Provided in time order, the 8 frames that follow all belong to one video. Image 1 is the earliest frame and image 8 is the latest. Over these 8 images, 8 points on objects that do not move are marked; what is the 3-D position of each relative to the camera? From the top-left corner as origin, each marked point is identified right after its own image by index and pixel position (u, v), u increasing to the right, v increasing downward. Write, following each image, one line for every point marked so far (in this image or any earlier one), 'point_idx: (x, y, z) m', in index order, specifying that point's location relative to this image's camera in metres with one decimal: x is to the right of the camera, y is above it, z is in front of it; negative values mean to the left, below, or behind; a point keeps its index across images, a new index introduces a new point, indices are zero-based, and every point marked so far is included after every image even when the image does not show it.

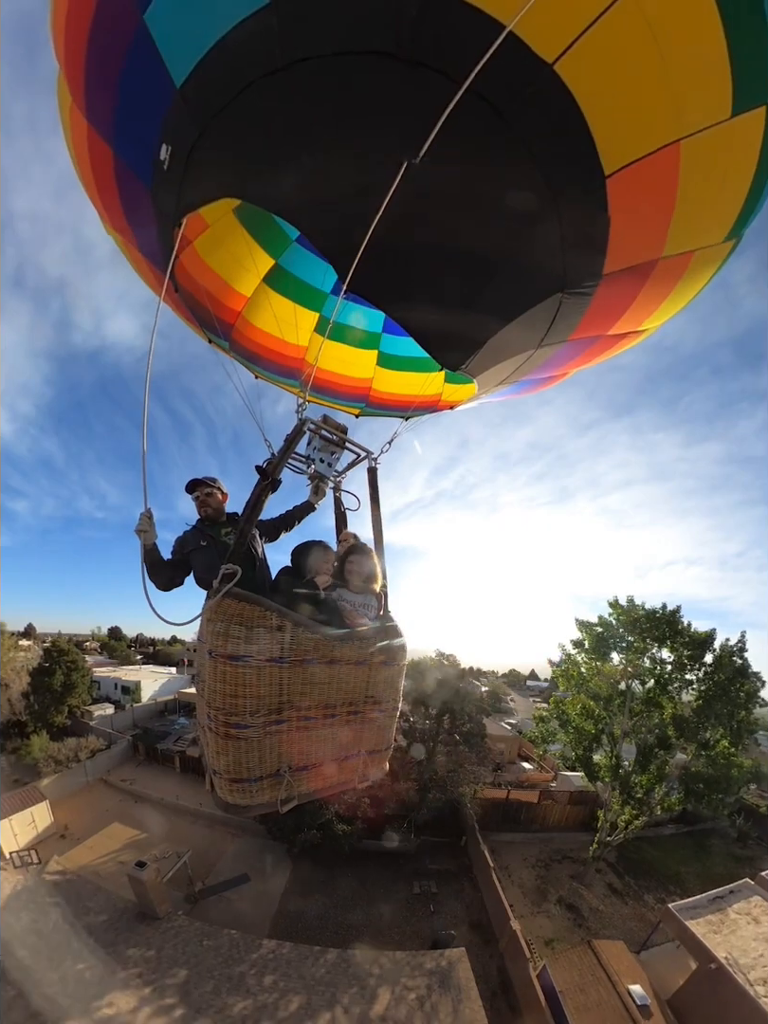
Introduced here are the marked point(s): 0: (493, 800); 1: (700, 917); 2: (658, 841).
0: (+2.3, -6.0, +11.6) m
1: (+4.2, -5.3, +7.4) m
2: (+6.2, -7.3, +12.5) m
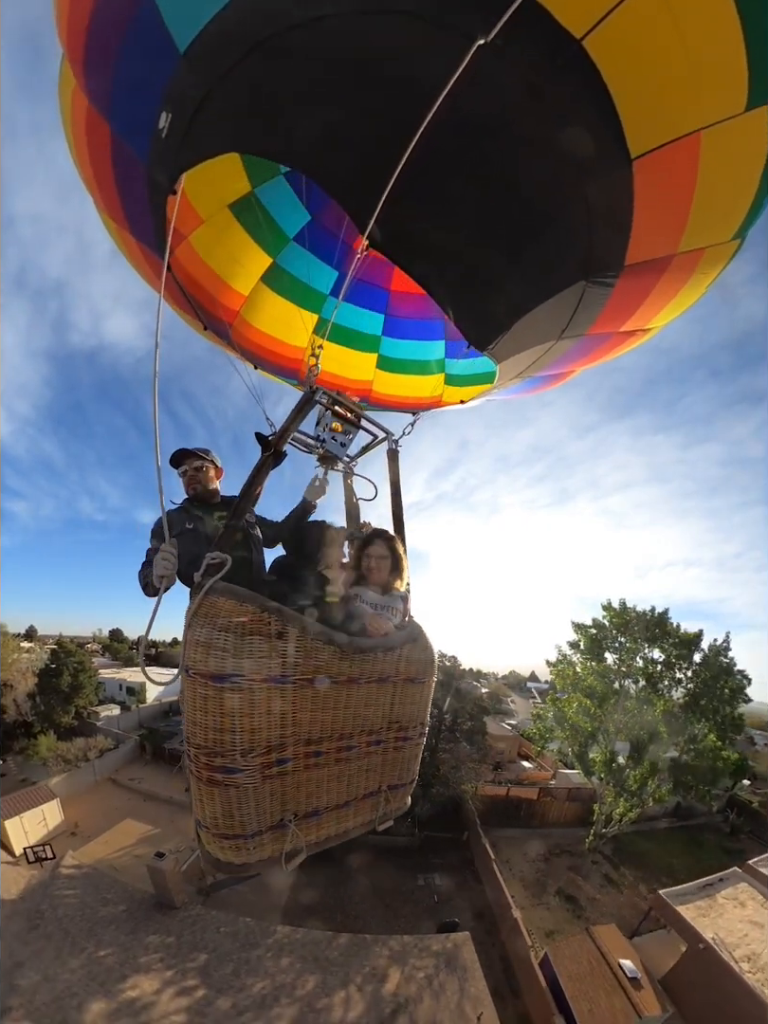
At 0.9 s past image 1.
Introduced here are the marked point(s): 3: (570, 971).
0: (+2.4, -6.0, +11.8) m
1: (+4.2, -5.4, +7.6) m
2: (+6.2, -7.4, +12.7) m
3: (+2.2, -5.3, +6.5) m
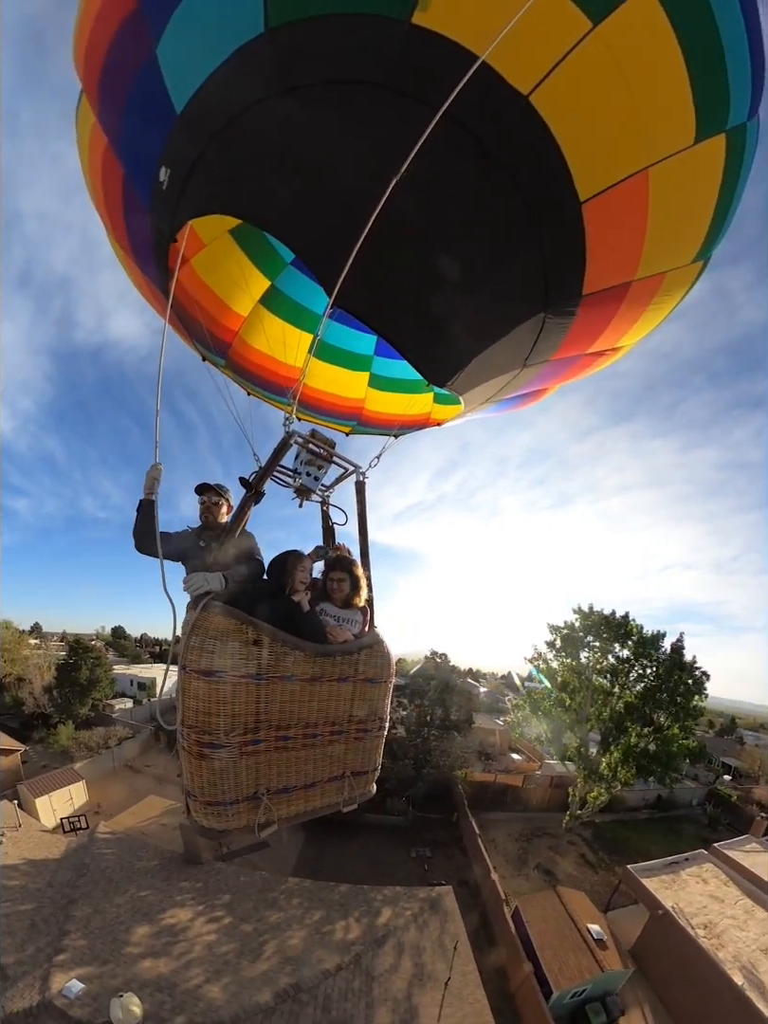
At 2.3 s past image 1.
0: (+2.3, -6.2, +12.7) m
1: (+4.2, -5.6, +8.4) m
2: (+6.2, -7.6, +13.5) m
3: (+2.1, -5.5, +7.3) m
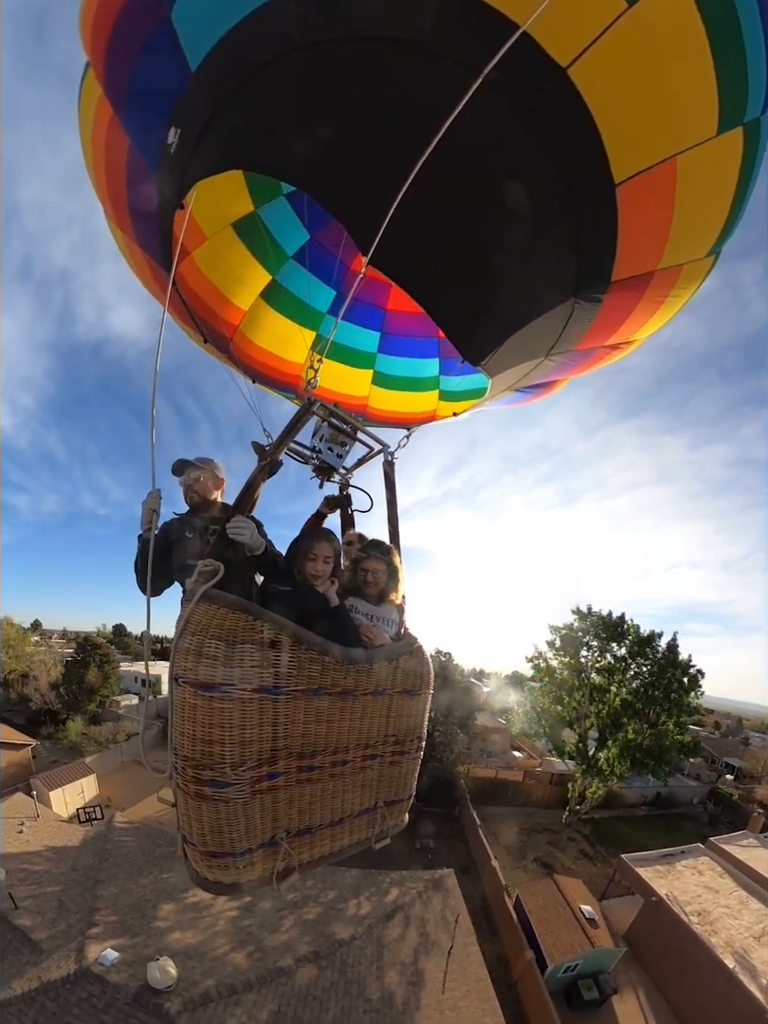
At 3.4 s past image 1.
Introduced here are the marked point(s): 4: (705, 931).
0: (+2.4, -6.3, +13.0) m
1: (+4.2, -5.6, +8.7) m
2: (+6.2, -7.7, +13.8) m
3: (+2.2, -5.5, +7.6) m
4: (+4.2, -5.5, +7.2) m
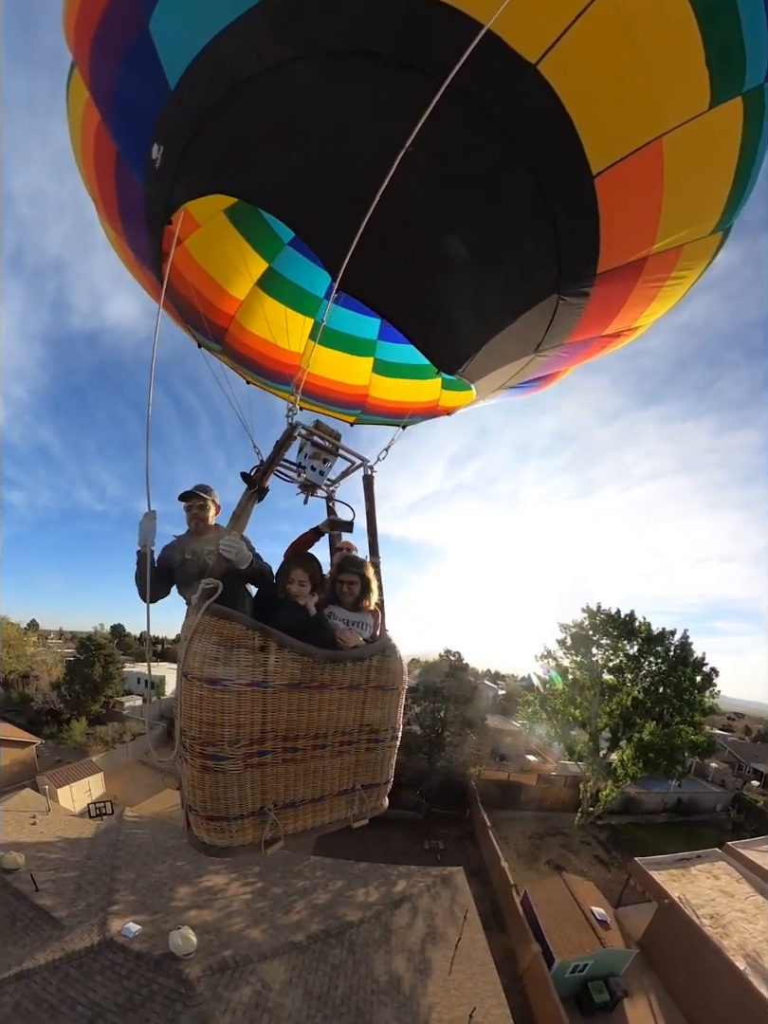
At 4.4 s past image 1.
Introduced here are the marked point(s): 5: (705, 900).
0: (+2.6, -6.3, +12.9) m
1: (+4.3, -5.6, +8.6) m
2: (+6.4, -7.8, +13.7) m
3: (+2.3, -5.5, +7.6) m
4: (+4.3, -5.5, +7.1) m
5: (+4.6, -5.6, +7.9) m
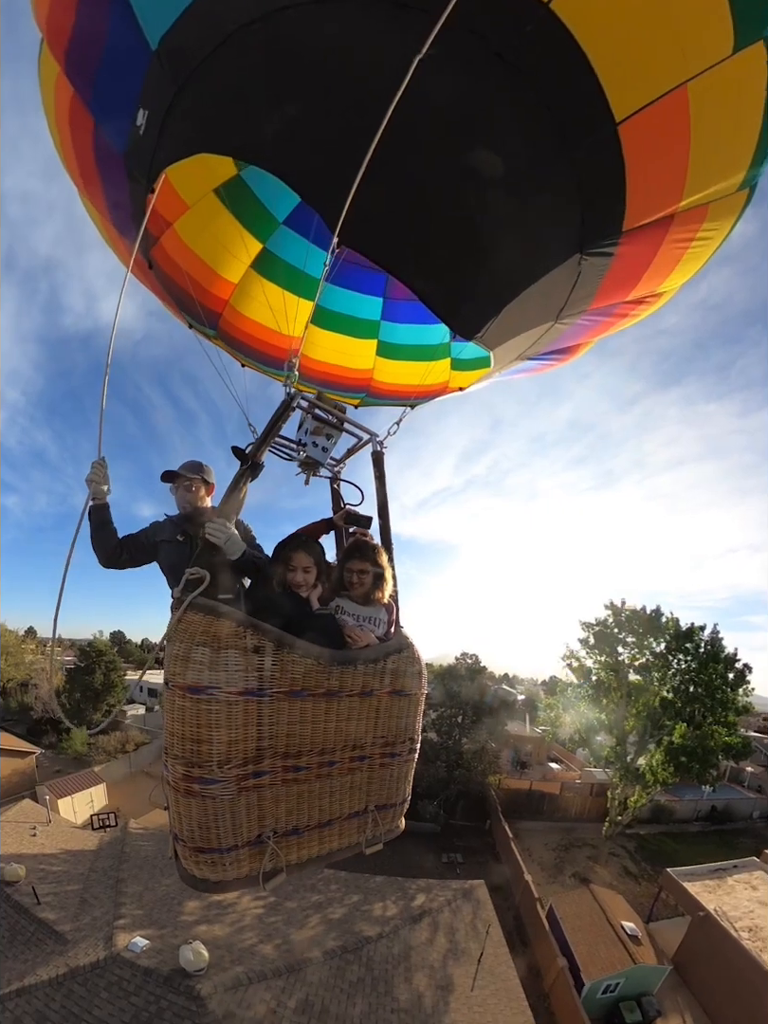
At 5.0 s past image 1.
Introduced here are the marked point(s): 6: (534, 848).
0: (+2.9, -6.4, +12.6) m
1: (+4.6, -5.6, +8.3) m
2: (+6.8, -7.8, +13.2) m
3: (+2.5, -5.5, +7.2) m
4: (+4.6, -5.4, +6.7) m
5: (+4.9, -5.6, +7.6) m
6: (+3.0, -6.9, +11.1) m
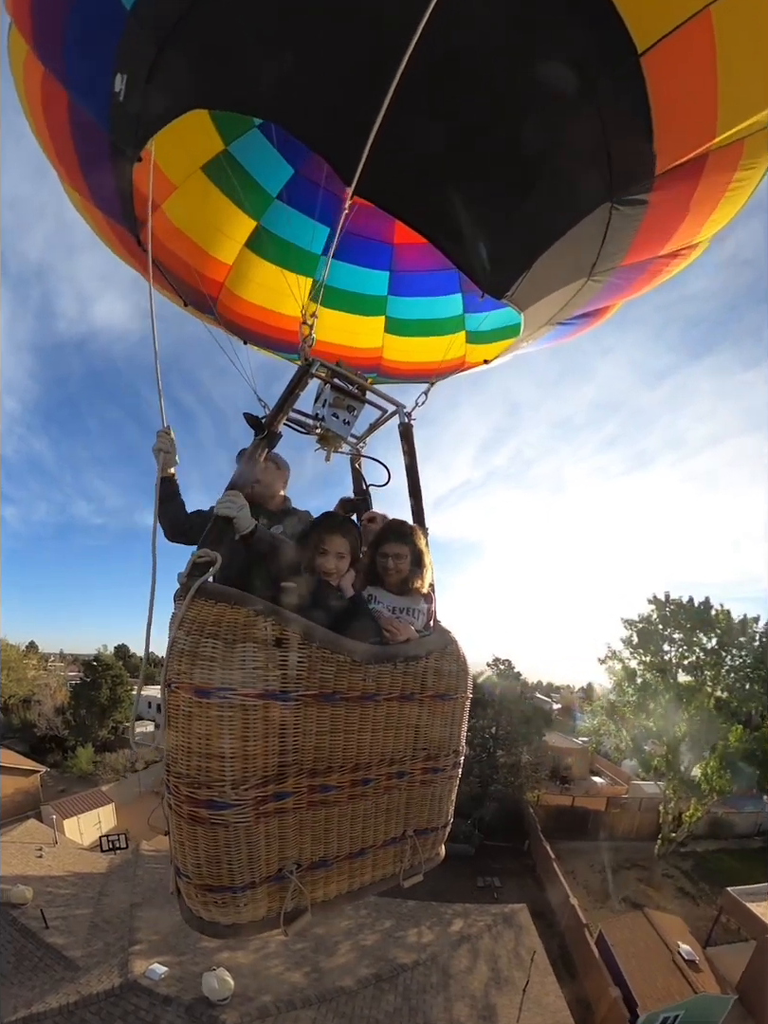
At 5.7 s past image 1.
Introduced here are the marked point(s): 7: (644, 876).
0: (+3.6, -6.6, +12.0) m
1: (+5.1, -5.6, +7.7) m
2: (+7.6, -7.9, +12.4) m
3: (+3.0, -5.5, +6.7) m
4: (+5.0, -5.3, +6.2) m
5: (+5.3, -5.5, +6.9) m
6: (+3.7, -7.0, +10.5) m
7: (+4.8, -7.1, +10.5) m
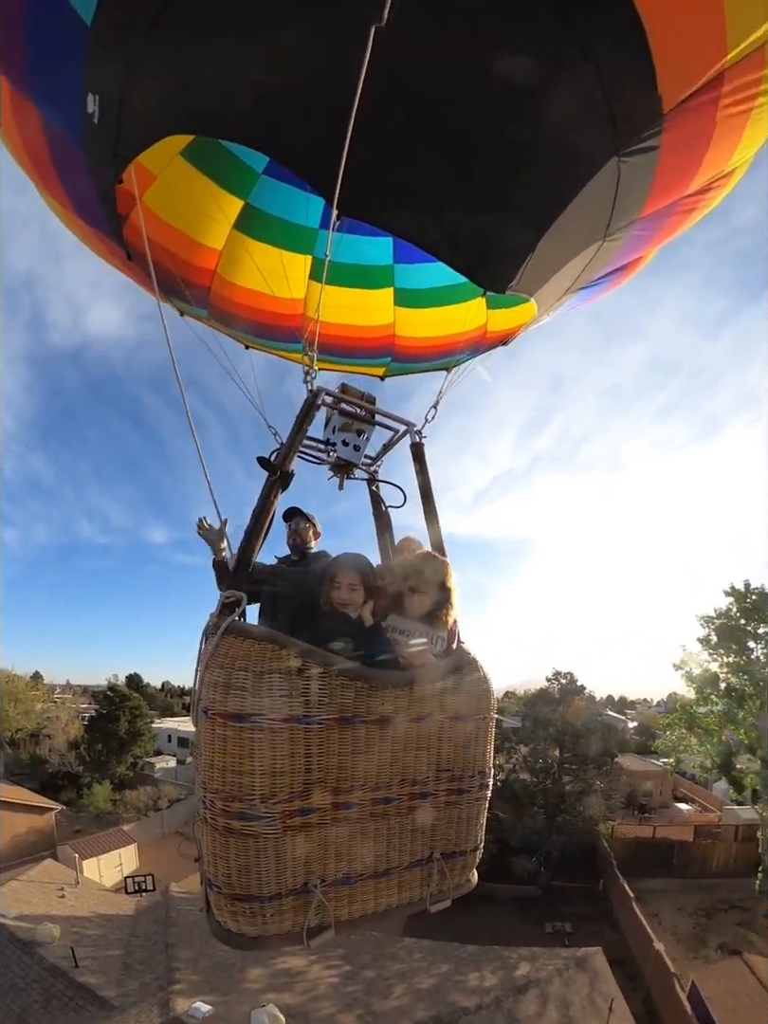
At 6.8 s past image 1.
0: (+5.1, -6.6, +11.1) m
1: (+6.0, -5.4, +6.6) m
2: (+9.1, -7.7, +11.0) m
3: (+3.7, -5.4, +5.9) m
4: (+5.7, -5.1, +5.2) m
5: (+6.1, -5.3, +5.9) m
6: (+5.0, -7.0, +9.6) m
7: (+6.2, -7.1, +9.5) m
